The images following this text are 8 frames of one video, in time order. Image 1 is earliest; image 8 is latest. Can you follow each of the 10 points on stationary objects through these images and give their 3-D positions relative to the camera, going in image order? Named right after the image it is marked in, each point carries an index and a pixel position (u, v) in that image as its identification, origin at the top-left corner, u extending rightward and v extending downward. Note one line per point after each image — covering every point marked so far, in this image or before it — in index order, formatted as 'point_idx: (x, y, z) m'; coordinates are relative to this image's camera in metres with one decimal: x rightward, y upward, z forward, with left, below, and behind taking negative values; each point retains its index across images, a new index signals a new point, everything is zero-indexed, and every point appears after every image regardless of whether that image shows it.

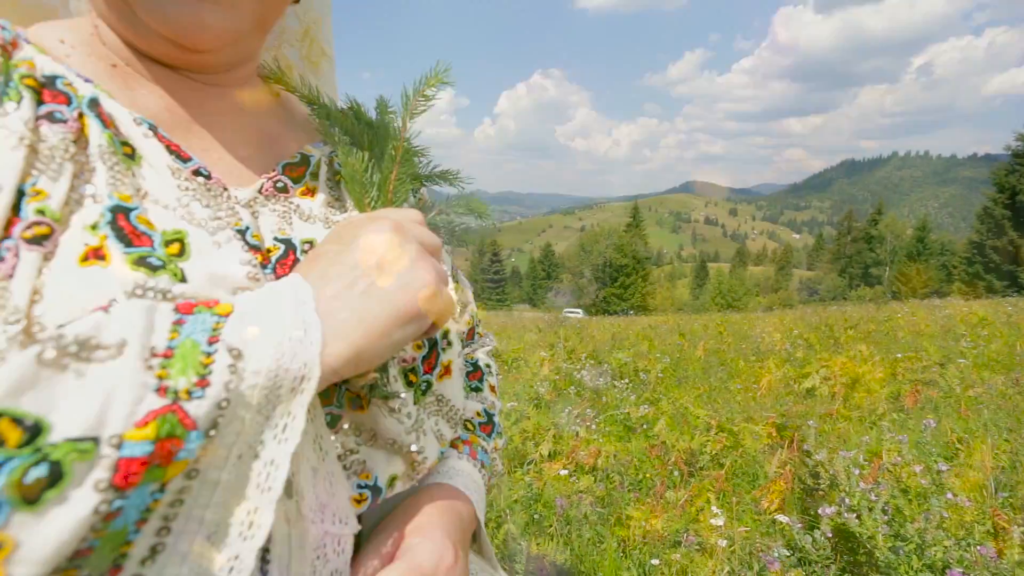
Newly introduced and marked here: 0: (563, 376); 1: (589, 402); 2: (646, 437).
0: (+0.8, -1.2, +7.4) m
1: (+0.9, -1.2, +6.0) m
2: (+1.2, -1.2, +4.6) m
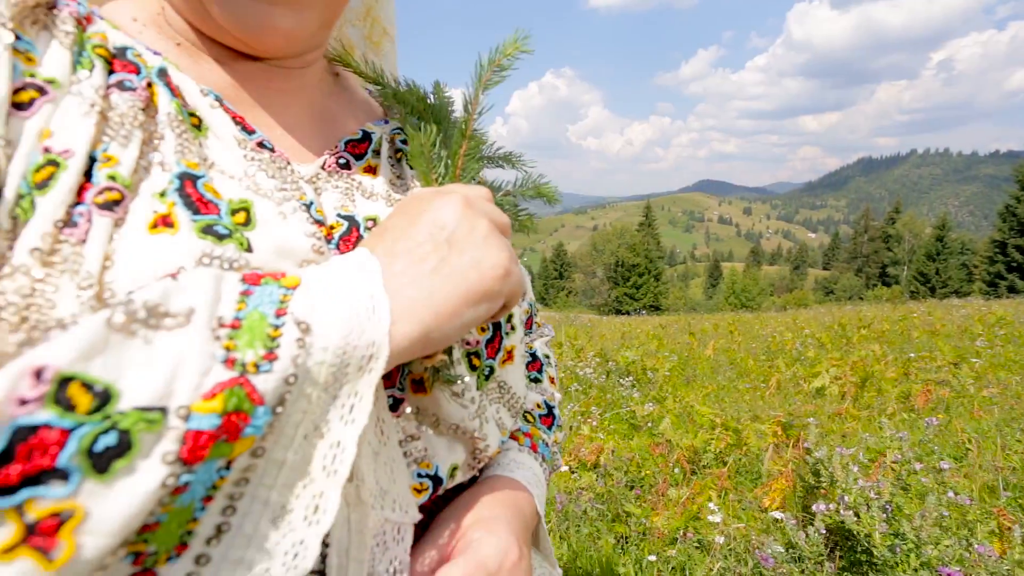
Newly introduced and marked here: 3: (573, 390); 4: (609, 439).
0: (+0.9, -1.2, +7.5) m
1: (+1.0, -1.2, +6.1) m
2: (+1.3, -1.2, +4.7) m
3: (+0.8, -1.2, +6.5) m
4: (+0.9, -1.2, +4.6) m
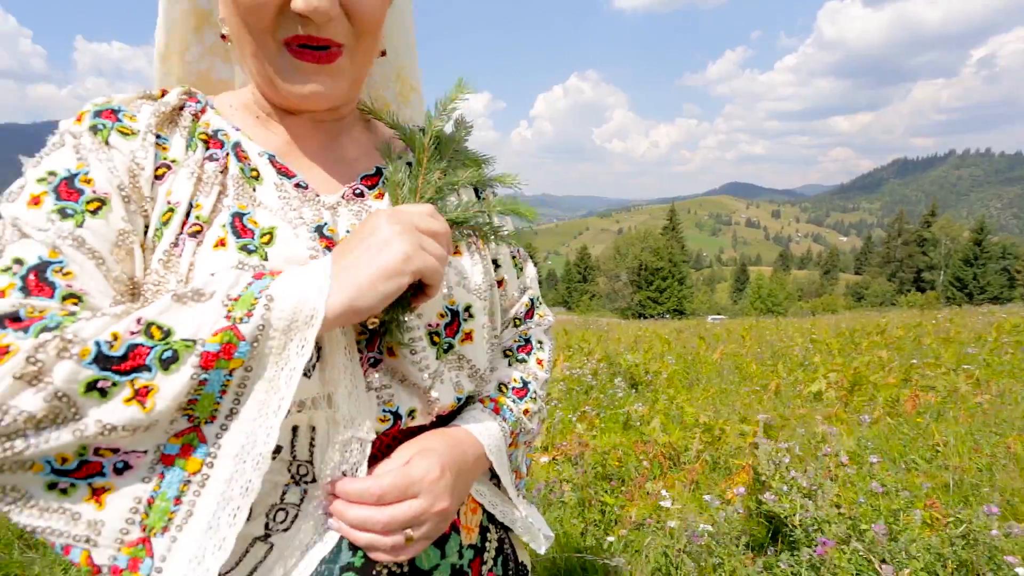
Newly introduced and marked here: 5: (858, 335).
0: (+1.0, -1.2, +7.8) m
1: (+1.0, -1.3, +6.3) m
2: (+1.2, -1.3, +4.9) m
3: (+0.9, -1.3, +6.8) m
4: (+0.8, -1.3, +4.9) m
5: (+7.9, -1.1, +11.8) m
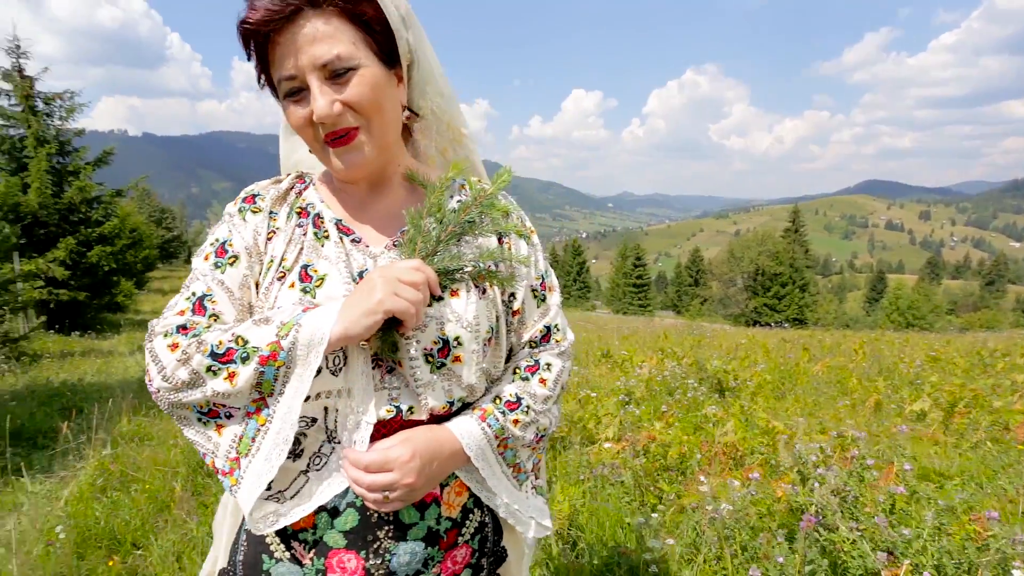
0: (+2.2, -1.3, +7.8) m
1: (+2.0, -1.4, +6.4) m
2: (+1.9, -1.4, +5.0) m
3: (+1.9, -1.4, +6.9) m
4: (+1.5, -1.4, +5.0) m
5: (+9.8, -1.4, +10.4) m
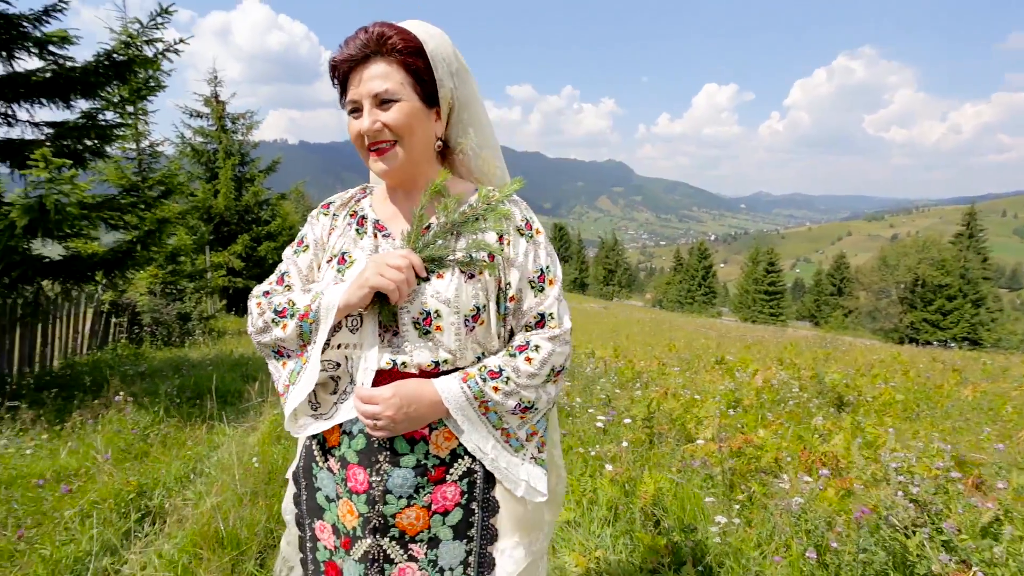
0: (+3.7, -1.4, +7.6) m
1: (+3.1, -1.5, +6.2) m
2: (+2.7, -1.5, +4.9) m
3: (+3.2, -1.4, +6.7) m
4: (+2.4, -1.4, +5.0) m
5: (+11.6, -1.8, +8.4) m
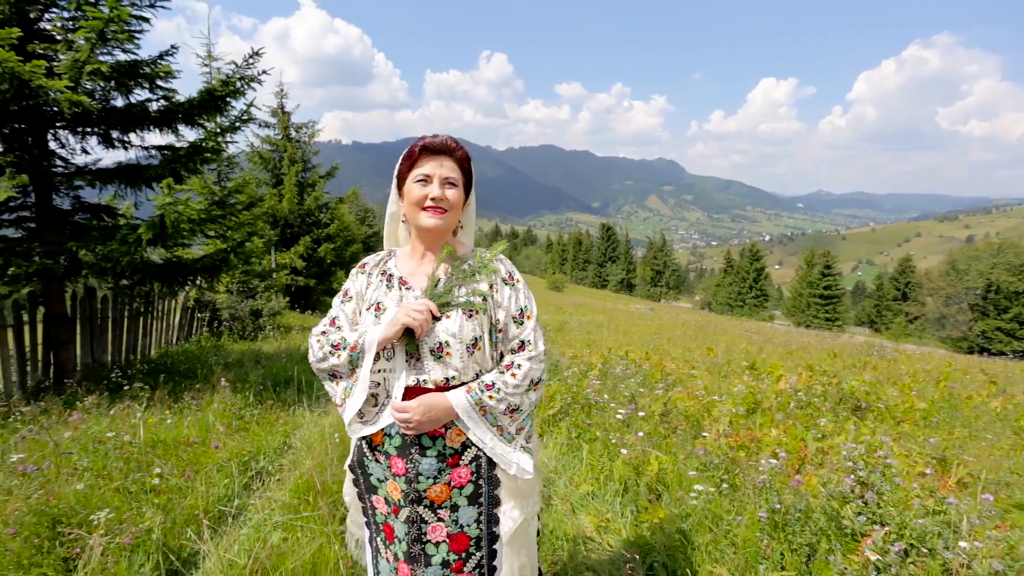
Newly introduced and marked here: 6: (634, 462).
0: (+4.3, -1.6, +8.1) m
1: (+3.6, -1.6, +6.8) m
2: (+3.1, -1.6, +5.5) m
3: (+3.7, -1.6, +7.3) m
4: (+2.7, -1.6, +5.6) m
5: (+12.2, -2.0, +8.3) m
6: (+1.1, -1.6, +4.7) m
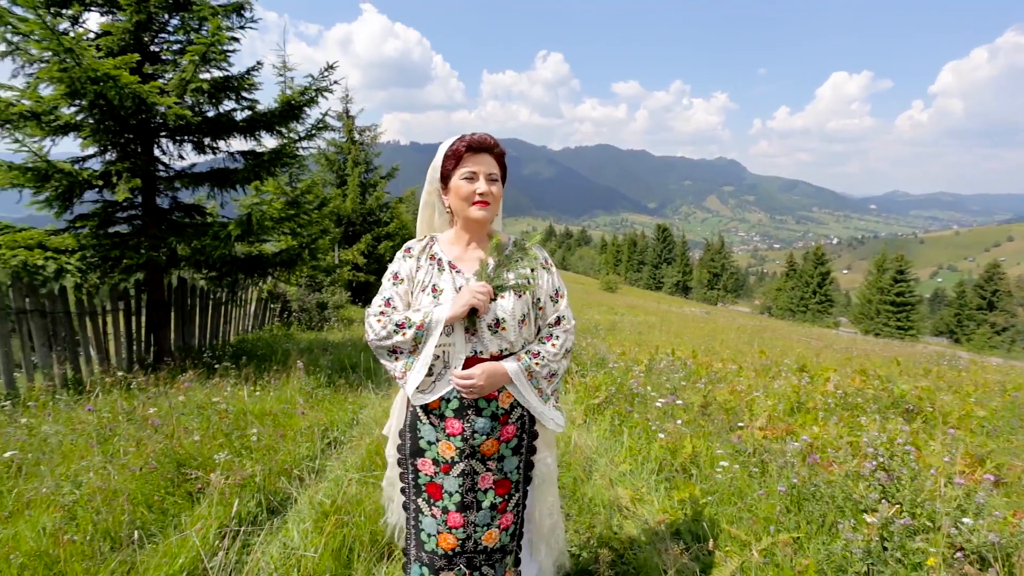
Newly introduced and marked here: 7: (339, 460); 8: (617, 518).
0: (+5.0, -1.6, +8.1) m
1: (+4.2, -1.6, +6.9) m
2: (+3.6, -1.6, +5.7) m
3: (+4.4, -1.6, +7.4) m
4: (+3.3, -1.6, +5.8) m
5: (+13.0, -2.2, +7.5) m
6: (+1.5, -1.5, +5.0) m
7: (-1.7, -1.7, +5.1) m
8: (+0.8, -1.8, +4.1) m
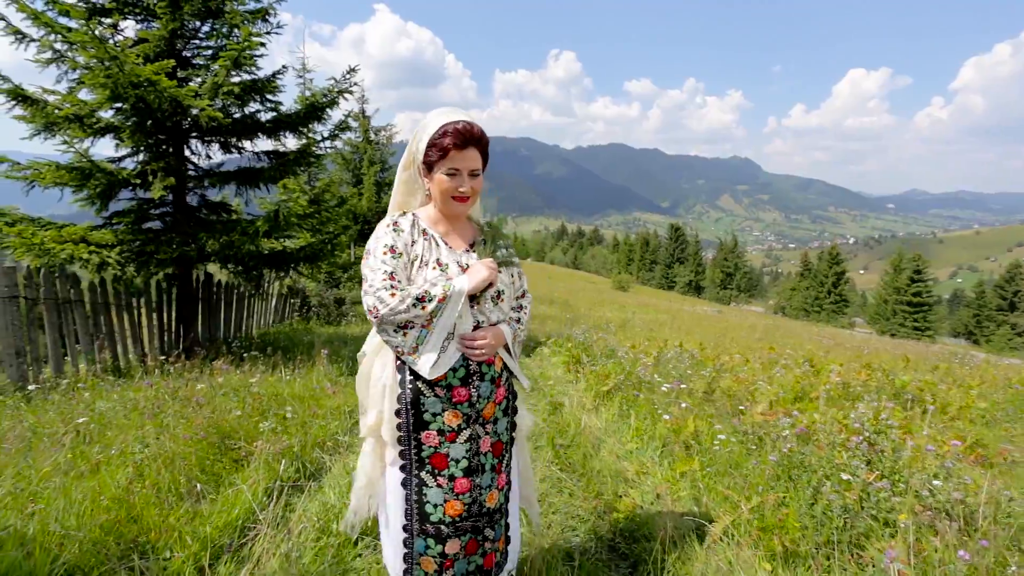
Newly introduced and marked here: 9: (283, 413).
0: (+5.3, -1.5, +8.4) m
1: (+4.4, -1.6, +7.2) m
2: (+3.8, -1.5, +6.0) m
3: (+4.6, -1.5, +7.7) m
4: (+3.4, -1.5, +6.1) m
5: (+13.2, -2.1, +7.6) m
6: (+1.7, -1.4, +5.4) m
7: (-1.5, -1.6, +5.5) m
8: (+1.0, -1.7, +4.5) m
9: (-2.4, -1.3, +5.6) m
